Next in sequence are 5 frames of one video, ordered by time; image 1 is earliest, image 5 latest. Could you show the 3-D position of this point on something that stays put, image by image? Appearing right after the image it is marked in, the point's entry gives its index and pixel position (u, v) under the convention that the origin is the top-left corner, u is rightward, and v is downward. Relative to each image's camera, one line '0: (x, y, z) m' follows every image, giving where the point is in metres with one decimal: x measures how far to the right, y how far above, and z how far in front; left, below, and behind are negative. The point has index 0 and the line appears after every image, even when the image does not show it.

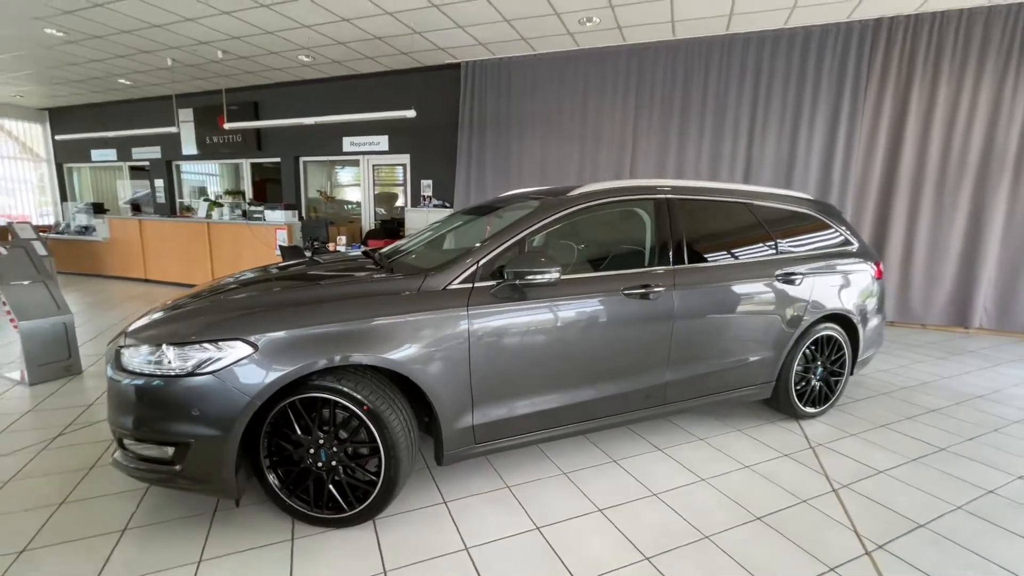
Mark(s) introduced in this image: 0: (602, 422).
0: (+0.4, -0.7, +2.3) m
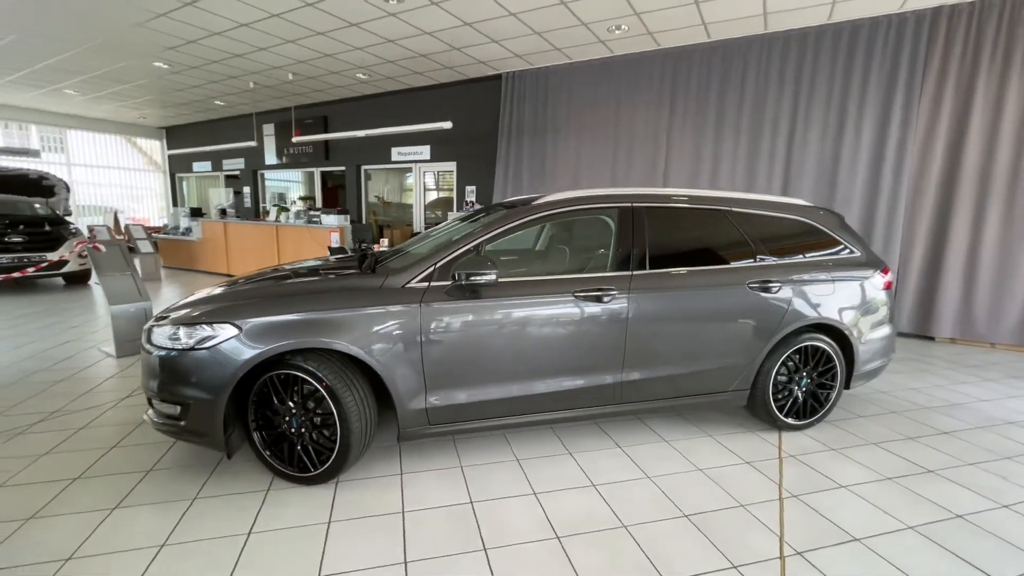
0: (+0.2, -0.7, +2.4) m
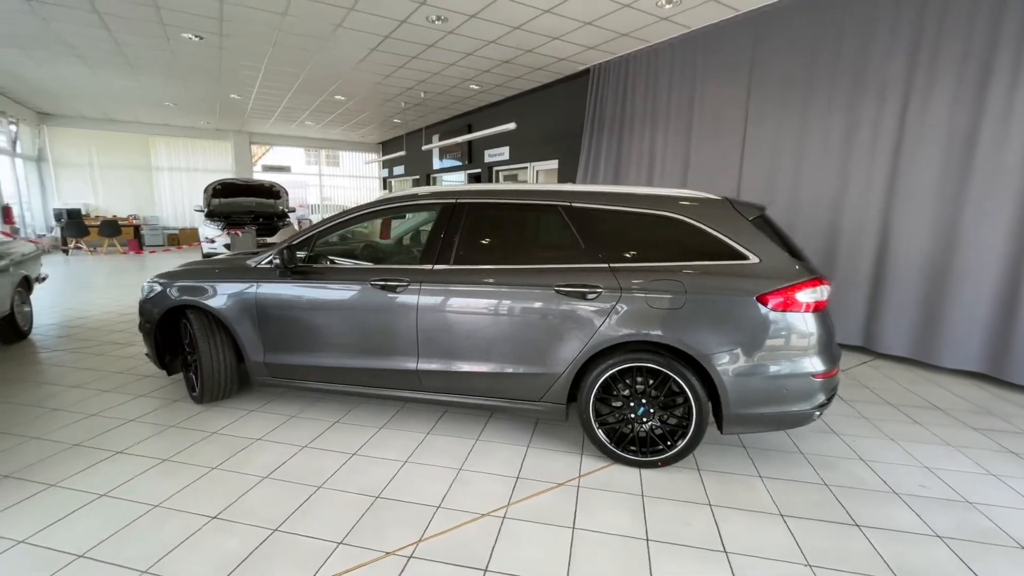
0: (-0.8, -0.6, +2.7) m
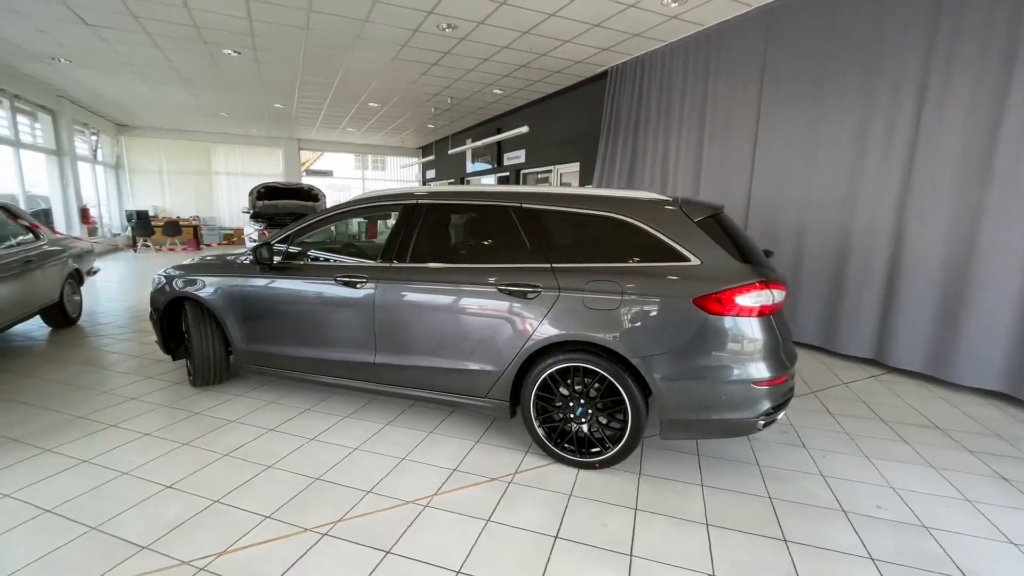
0: (-1.1, -0.6, +2.9) m
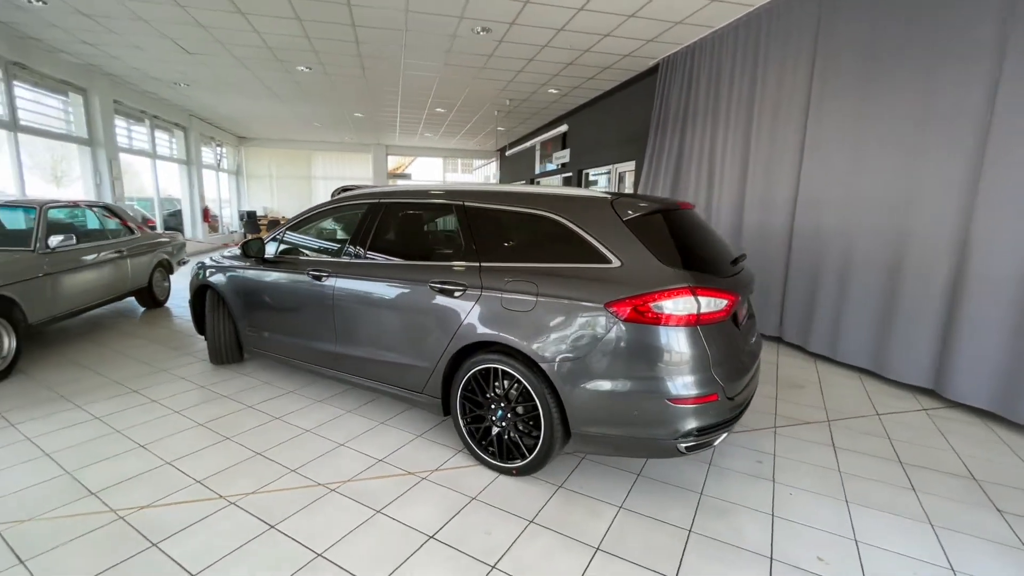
0: (-1.3, -0.5, +3.1) m
